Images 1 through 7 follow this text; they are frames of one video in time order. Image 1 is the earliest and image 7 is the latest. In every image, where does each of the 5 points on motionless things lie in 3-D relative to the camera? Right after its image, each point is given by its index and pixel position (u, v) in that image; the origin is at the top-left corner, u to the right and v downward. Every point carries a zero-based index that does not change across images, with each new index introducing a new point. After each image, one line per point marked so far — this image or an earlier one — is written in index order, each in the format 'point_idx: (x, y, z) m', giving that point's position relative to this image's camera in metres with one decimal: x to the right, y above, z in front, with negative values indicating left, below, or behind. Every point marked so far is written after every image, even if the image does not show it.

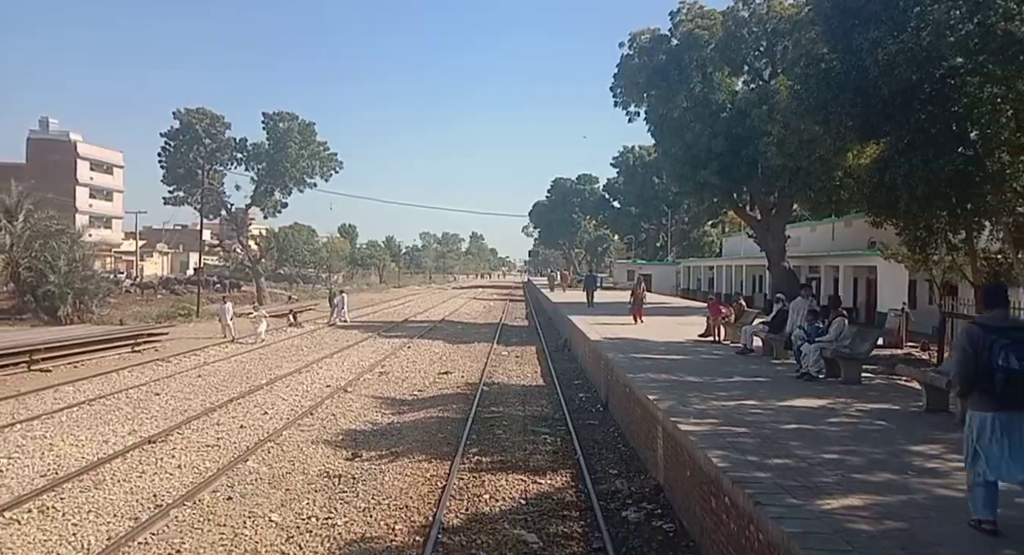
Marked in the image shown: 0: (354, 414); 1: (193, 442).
0: (-2.9, -2.5, +14.1) m
1: (-4.8, -2.5, +11.8) m
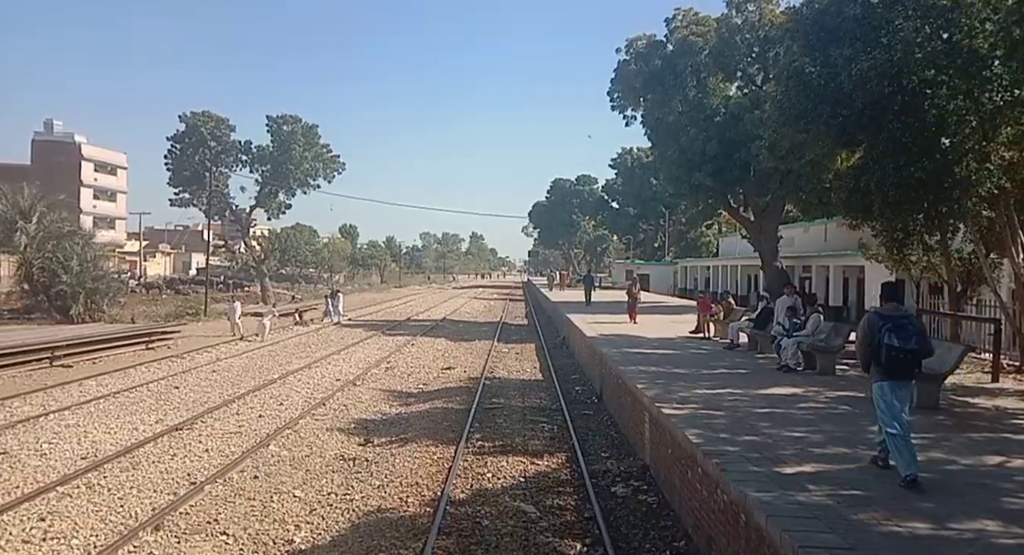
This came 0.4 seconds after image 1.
0: (-2.9, -2.5, +15.0) m
1: (-4.8, -2.5, +12.7) m
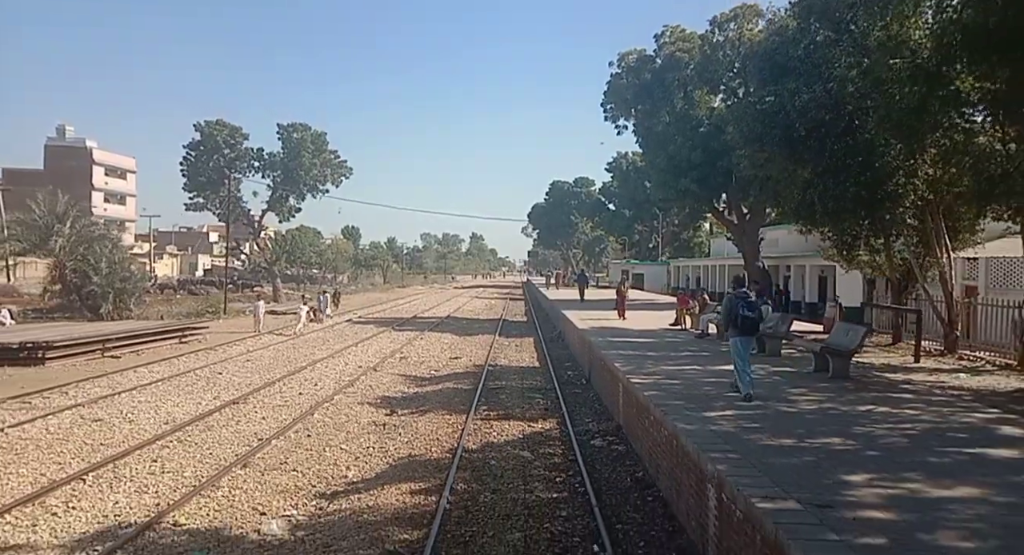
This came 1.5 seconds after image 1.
0: (-2.9, -2.4, +17.5) m
1: (-4.8, -2.5, +15.2) m
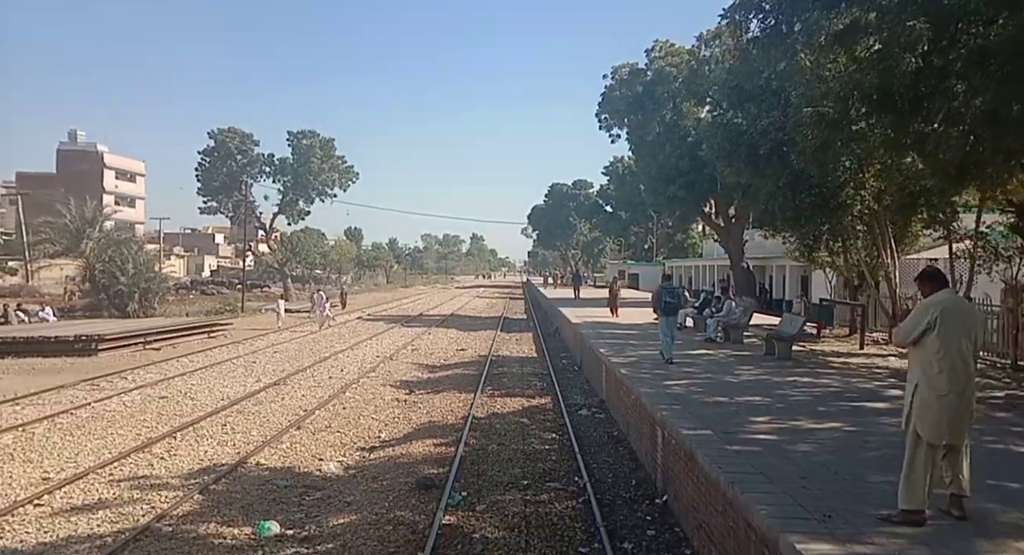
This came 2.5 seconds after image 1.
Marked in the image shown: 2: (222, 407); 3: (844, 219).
0: (-2.8, -2.4, +20.0) m
1: (-4.8, -2.5, +17.7) m
2: (-5.6, -2.5, +14.9) m
3: (+8.0, +1.2, +18.9) m
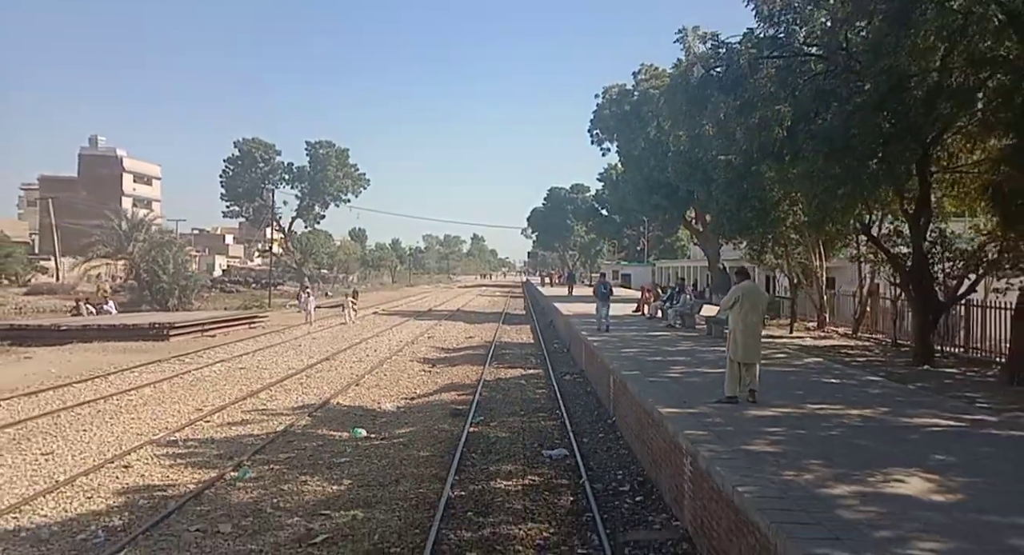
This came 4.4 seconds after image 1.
0: (-2.8, -2.4, +24.7) m
1: (-4.8, -2.4, +22.4) m
2: (-5.5, -2.4, +19.5) m
3: (+8.1, +1.2, +23.6) m
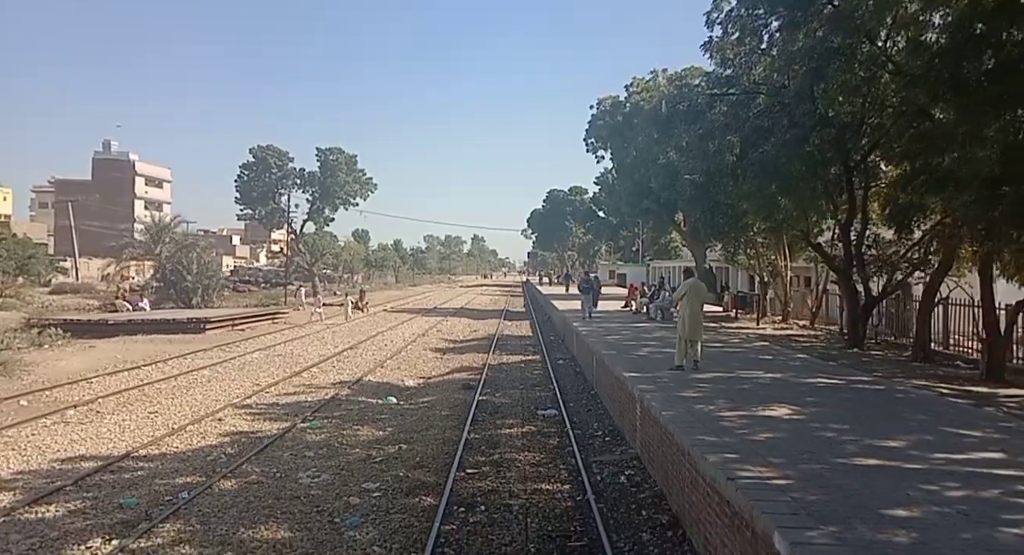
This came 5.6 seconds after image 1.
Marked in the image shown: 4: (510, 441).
0: (-2.8, -2.4, +27.8) m
1: (-4.7, -2.4, +25.5) m
2: (-5.5, -2.4, +22.7) m
3: (+8.1, +1.3, +26.7) m
4: (0.0, -2.6, +12.1) m
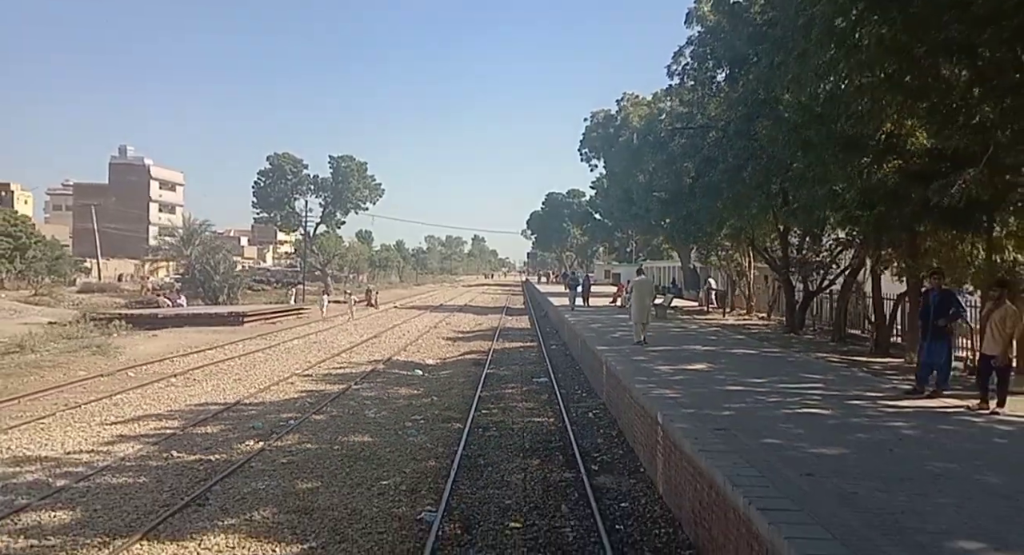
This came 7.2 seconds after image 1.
0: (-2.7, -2.3, +32.1) m
1: (-4.7, -2.3, +29.8) m
2: (-5.5, -2.3, +26.9) m
3: (+8.1, +1.3, +31.0) m
4: (0.0, -2.5, +16.4) m
